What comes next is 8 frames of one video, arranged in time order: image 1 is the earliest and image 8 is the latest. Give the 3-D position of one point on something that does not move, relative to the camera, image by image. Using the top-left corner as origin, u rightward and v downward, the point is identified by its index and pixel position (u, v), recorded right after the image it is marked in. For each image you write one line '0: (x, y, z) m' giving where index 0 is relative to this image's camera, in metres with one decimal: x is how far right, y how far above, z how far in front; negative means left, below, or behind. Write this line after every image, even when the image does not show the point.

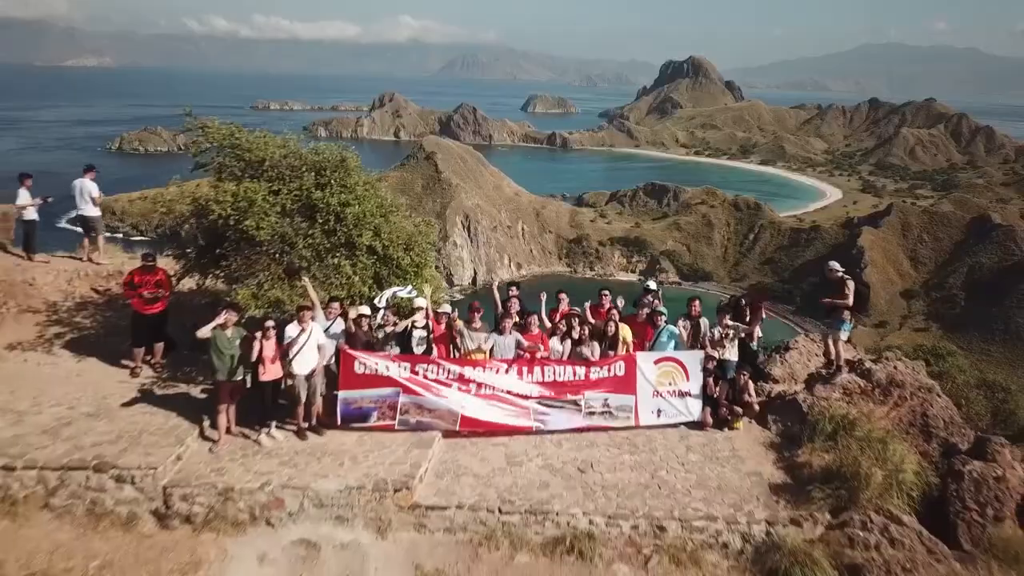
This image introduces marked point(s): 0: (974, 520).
0: (+4.6, -2.3, +7.5) m
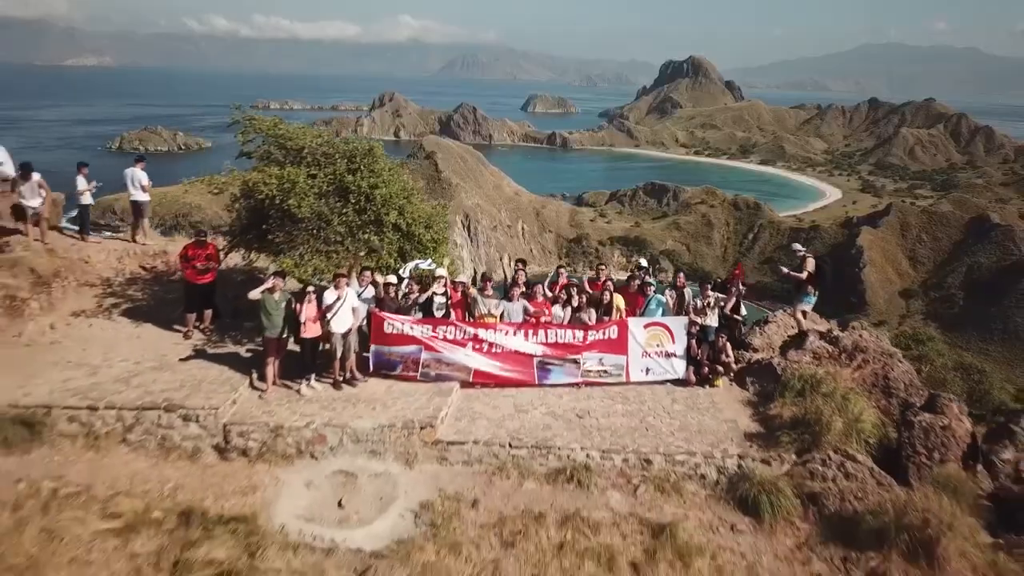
0: (+4.7, -1.9, +8.6) m
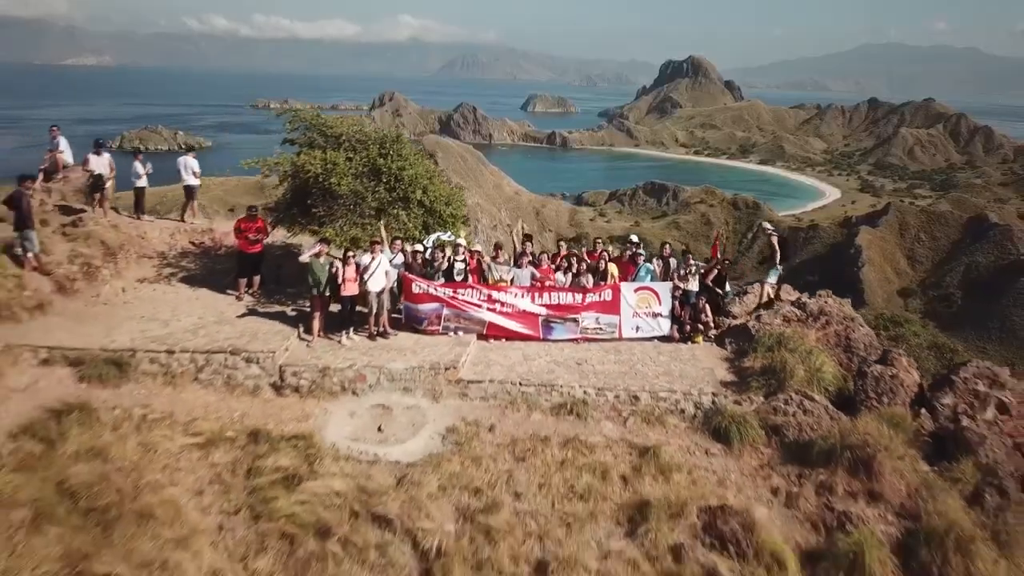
0: (+4.8, -1.5, +10.0) m
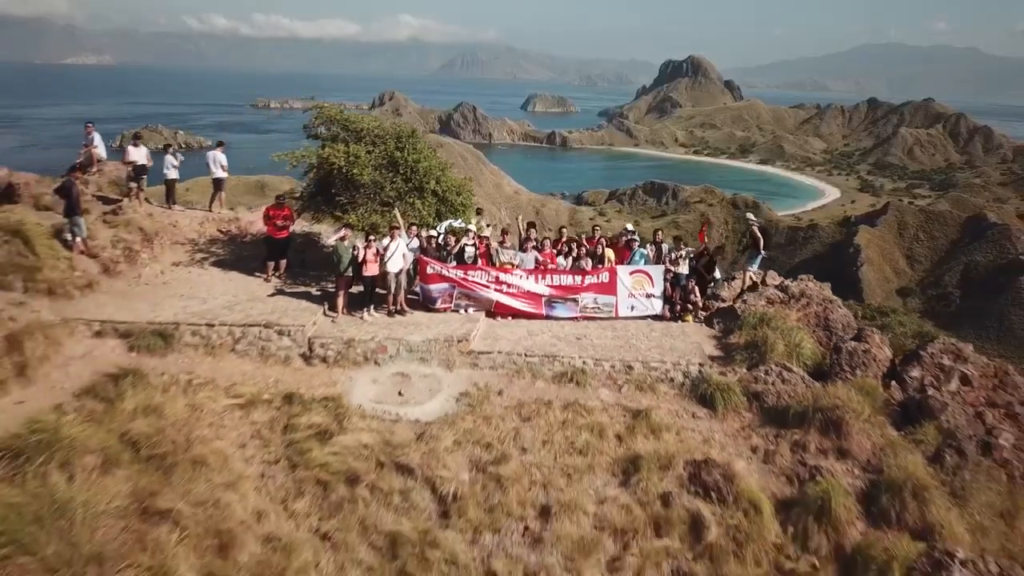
0: (+4.9, -1.2, +10.9) m
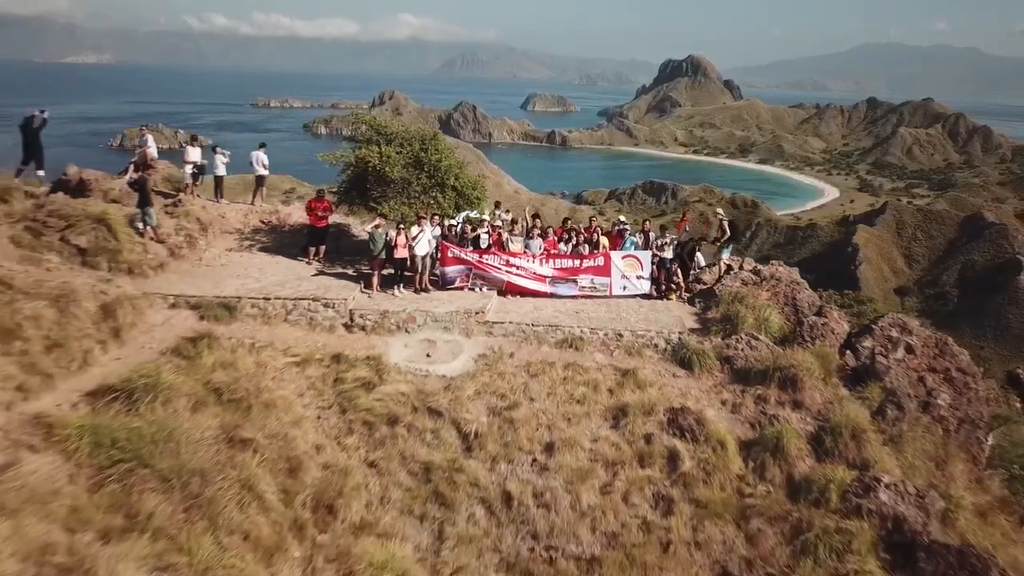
0: (+5.0, -0.9, +12.8) m
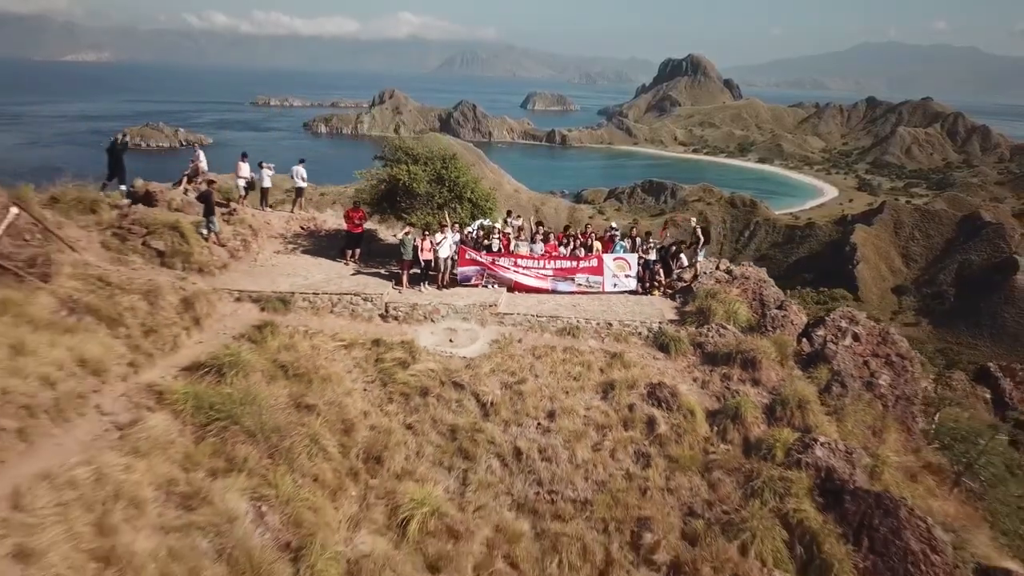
0: (+5.2, -0.9, +15.1) m
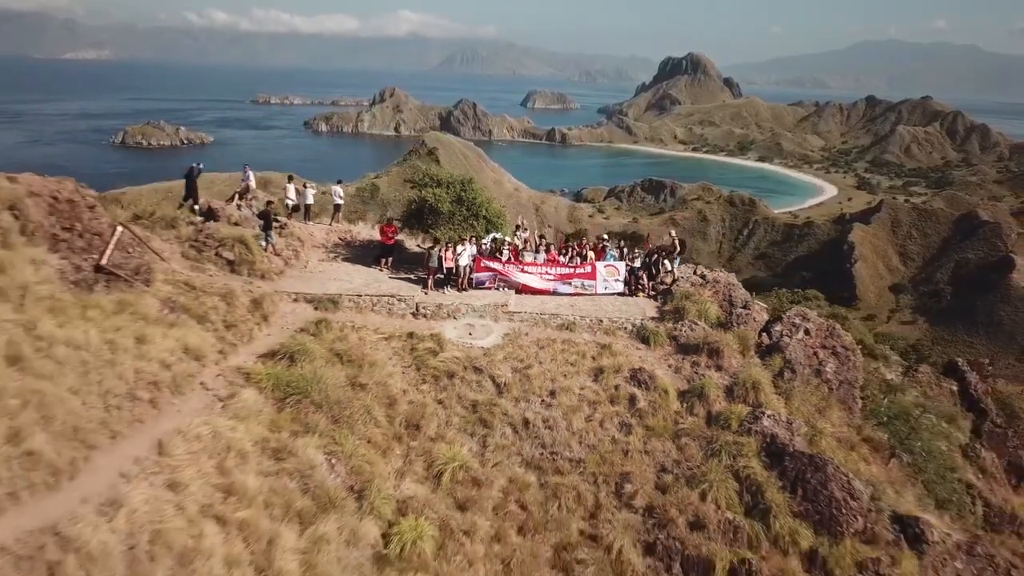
0: (+5.3, -0.9, +18.2) m
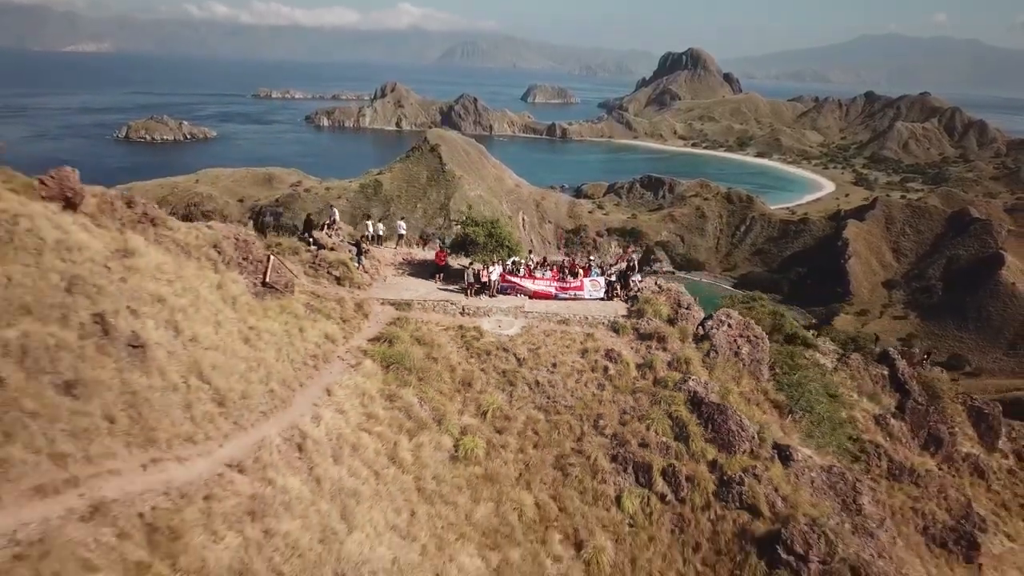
0: (+5.9, -1.2, +26.5) m
